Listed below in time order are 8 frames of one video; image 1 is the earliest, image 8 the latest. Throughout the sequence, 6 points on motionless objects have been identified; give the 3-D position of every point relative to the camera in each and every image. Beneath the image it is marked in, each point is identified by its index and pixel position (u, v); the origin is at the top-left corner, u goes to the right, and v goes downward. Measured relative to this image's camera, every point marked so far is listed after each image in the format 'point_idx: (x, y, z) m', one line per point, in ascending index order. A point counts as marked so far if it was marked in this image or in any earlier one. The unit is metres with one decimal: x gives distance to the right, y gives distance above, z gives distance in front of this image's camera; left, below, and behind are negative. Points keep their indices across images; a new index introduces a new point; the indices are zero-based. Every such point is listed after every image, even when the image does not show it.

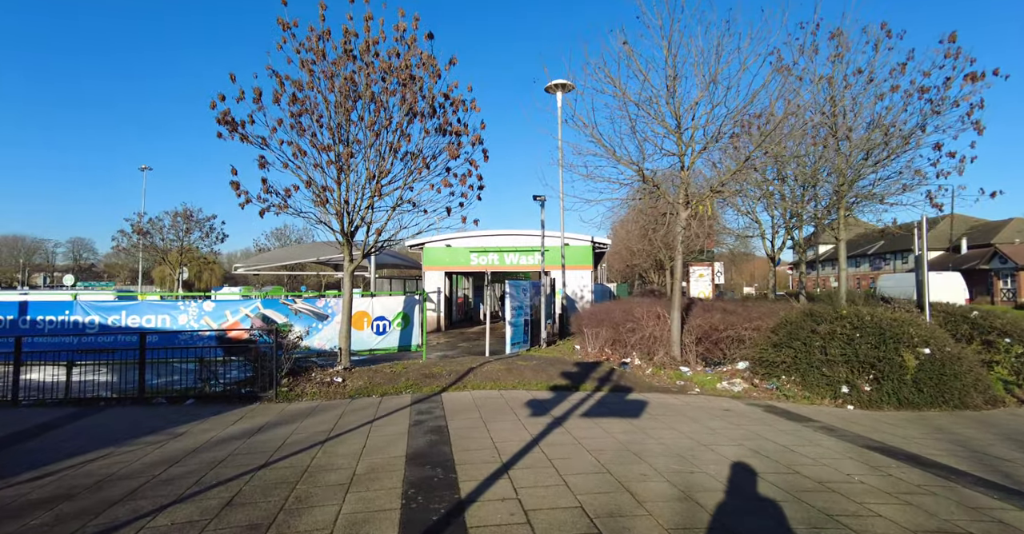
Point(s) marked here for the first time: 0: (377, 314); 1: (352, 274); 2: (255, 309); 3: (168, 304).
0: (-3.0, -1.0, +11.7) m
1: (-3.0, -0.1, +10.0) m
2: (-5.2, -0.9, +10.7) m
3: (-6.8, -0.7, +10.4) m
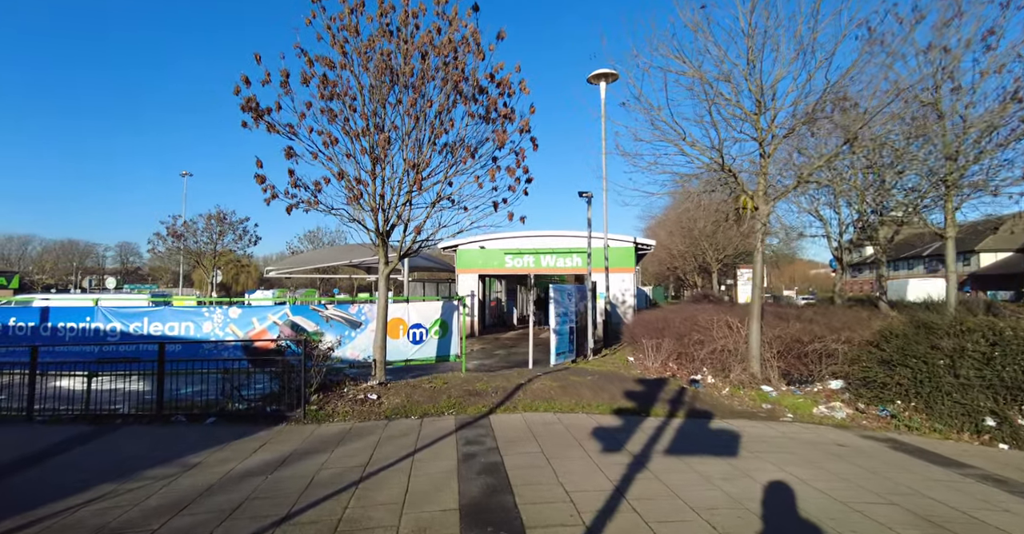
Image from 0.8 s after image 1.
0: (-2.0, -1.1, +10.7) m
1: (-2.1, -0.2, +9.1) m
2: (-4.3, -0.9, +9.9) m
3: (-5.9, -0.8, +9.6) m
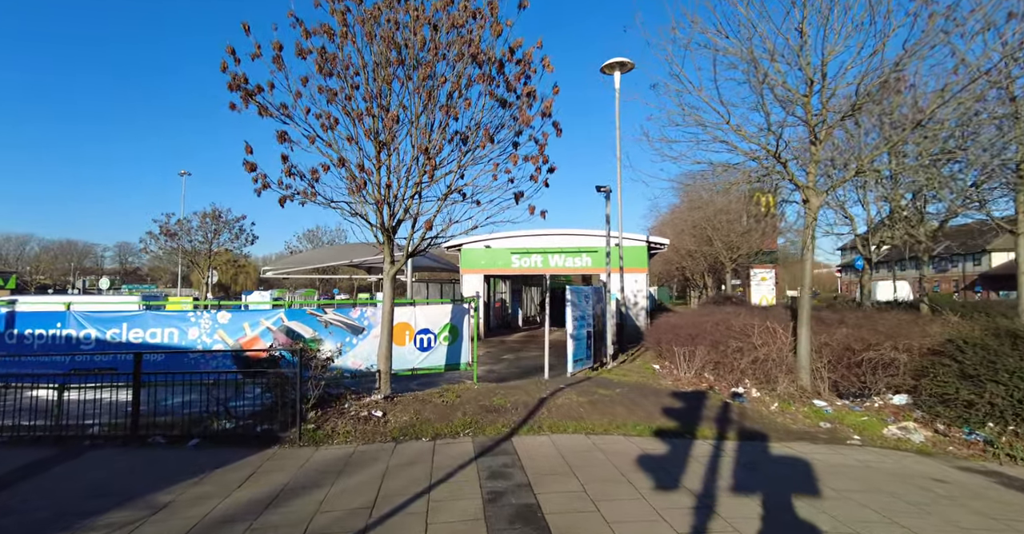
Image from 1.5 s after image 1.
0: (-1.7, -1.1, +9.8) m
1: (-1.8, -0.2, +8.2) m
2: (-4.0, -0.9, +9.0) m
3: (-5.6, -0.8, +8.7) m
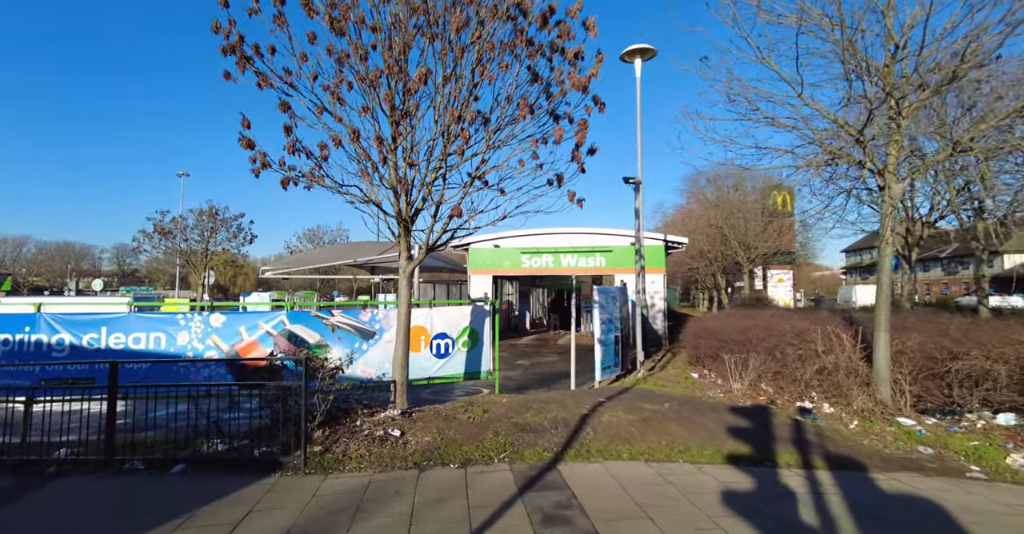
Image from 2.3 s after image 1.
0: (-1.3, -1.1, +8.8) m
1: (-1.4, -0.1, +7.2) m
2: (-3.5, -0.9, +8.0) m
3: (-5.1, -0.7, +7.7) m
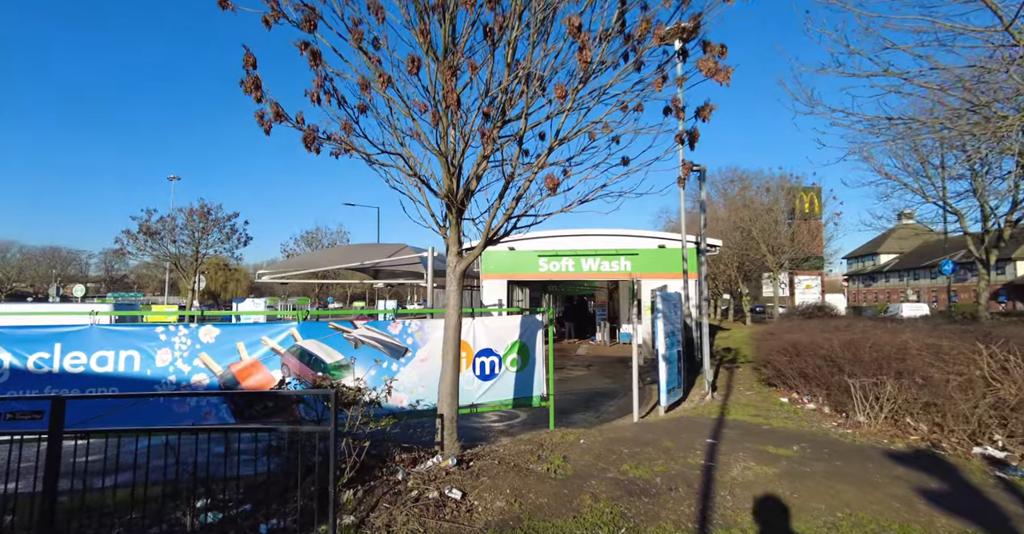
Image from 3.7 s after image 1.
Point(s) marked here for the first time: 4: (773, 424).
0: (-0.4, -1.1, +7.2) m
1: (-0.5, -0.1, +5.5) m
2: (-2.7, -0.9, +6.3) m
3: (-4.3, -0.7, +6.0) m
4: (+3.2, -1.9, +6.5) m
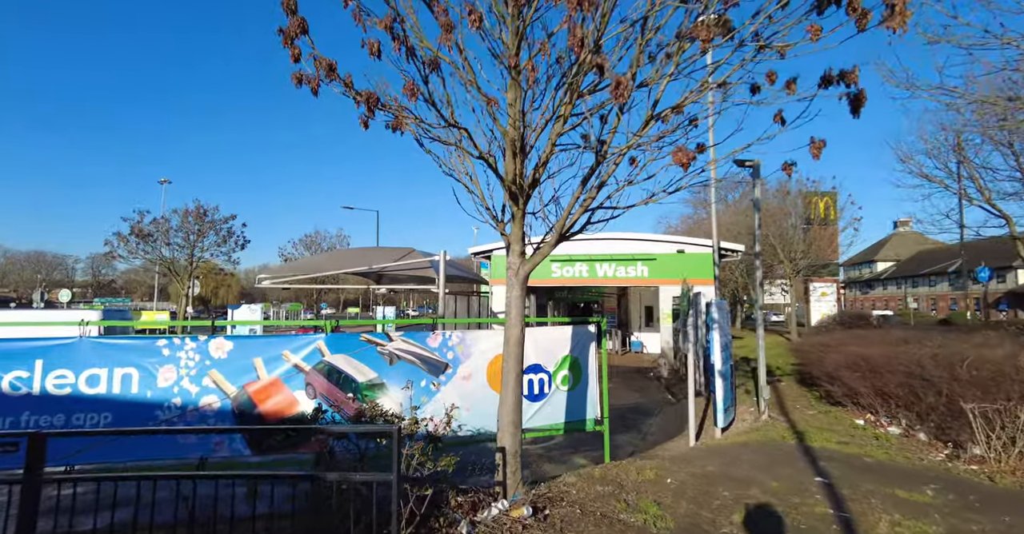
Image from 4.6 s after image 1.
0: (+0.2, -1.1, +6.3) m
1: (+0.1, -0.2, +4.6) m
2: (-2.0, -0.9, +5.4) m
3: (-3.6, -0.8, +5.1) m
4: (+3.8, -2.0, +5.7) m
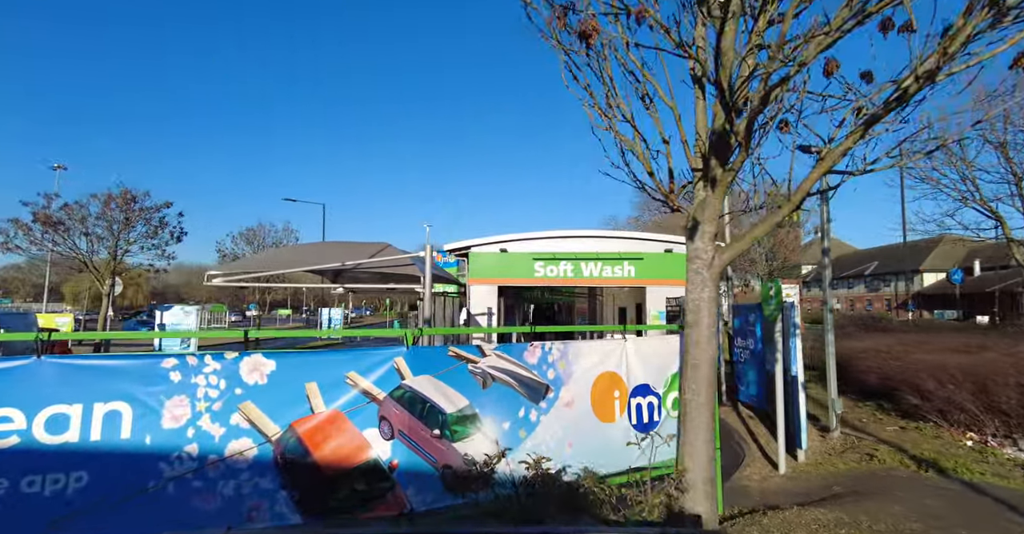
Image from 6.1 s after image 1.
0: (+1.2, -1.1, +5.1) m
1: (+1.4, -0.1, +3.4) m
2: (-0.9, -0.8, +3.9) m
3: (-2.4, -0.7, +3.4) m
4: (+4.9, -2.0, +4.9) m
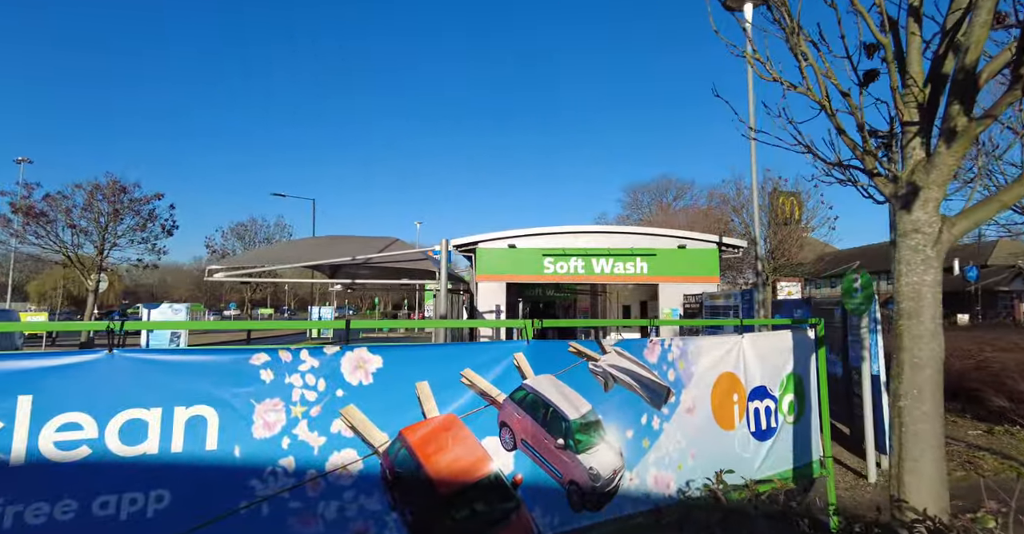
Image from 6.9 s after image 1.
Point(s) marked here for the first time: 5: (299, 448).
0: (+2.1, -1.0, +4.5) m
1: (+2.3, 0.0, +2.9) m
2: (0.0, -0.7, +3.3) m
3: (-1.5, -0.5, +2.7) m
4: (+5.8, -1.9, +4.5) m
5: (-1.1, -1.0, +2.8) m
